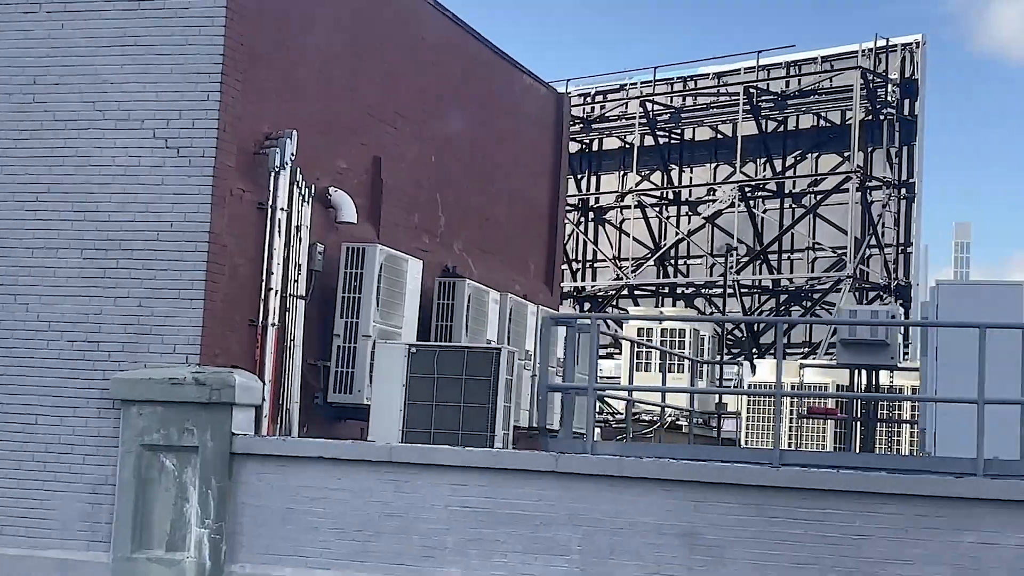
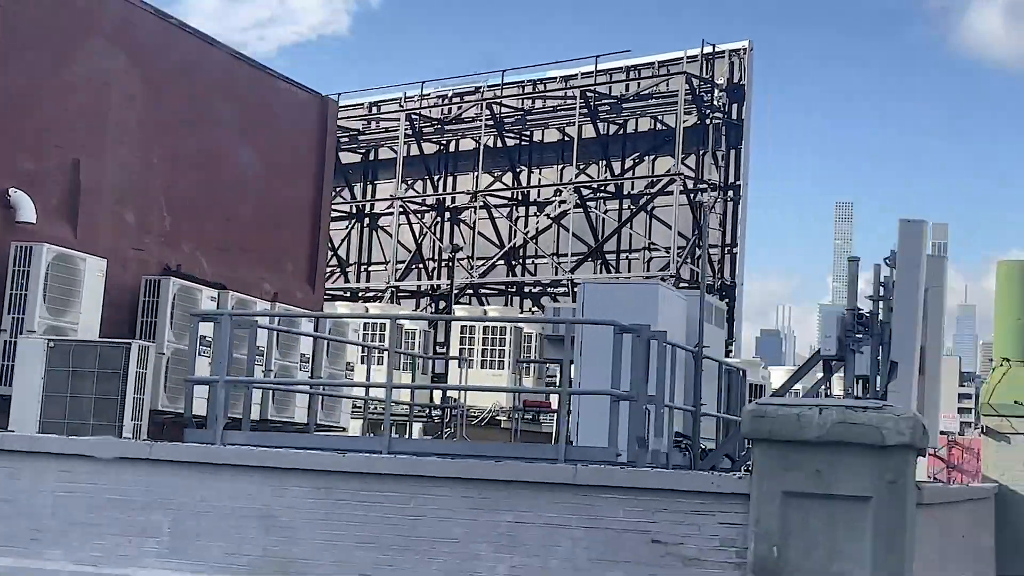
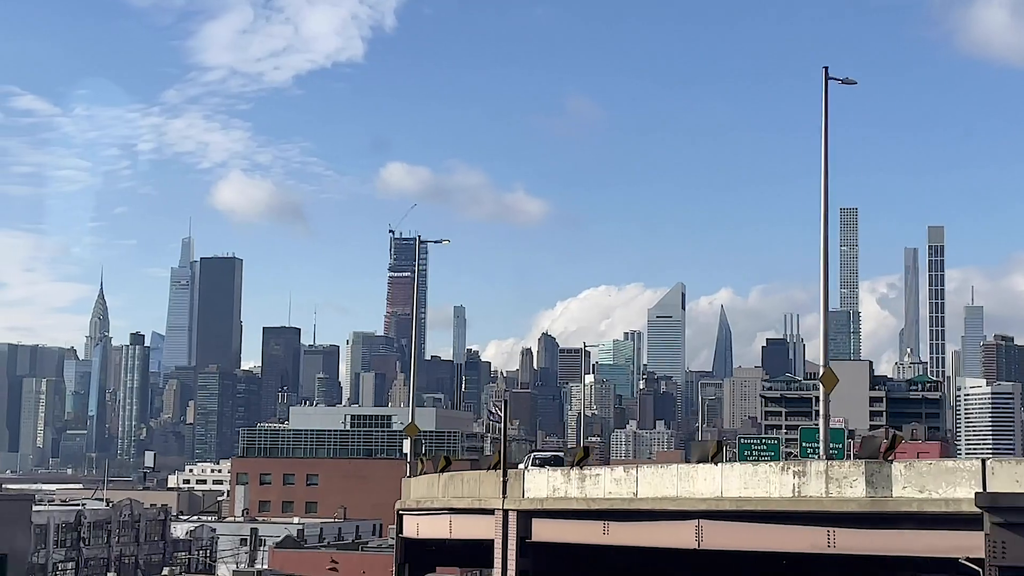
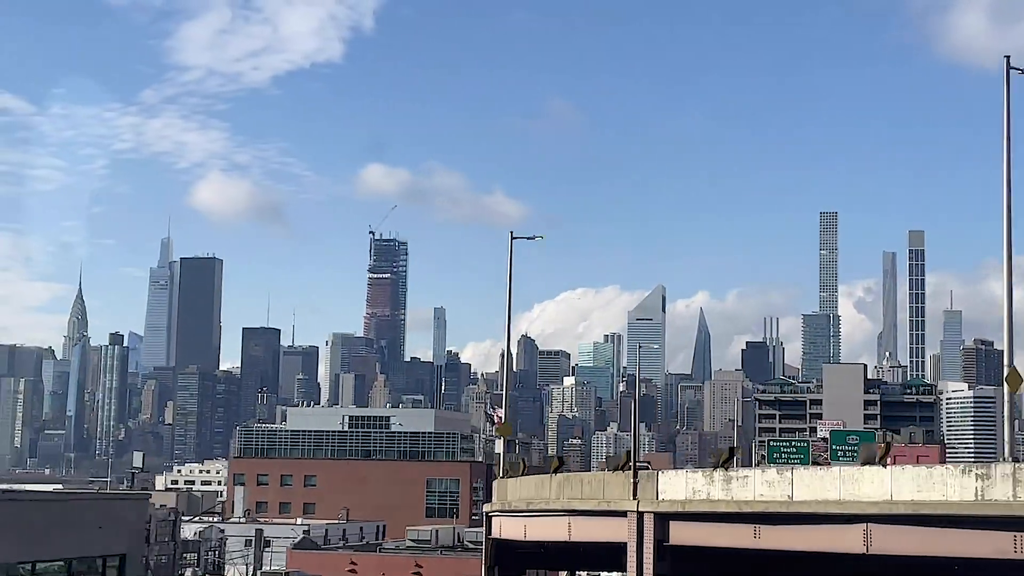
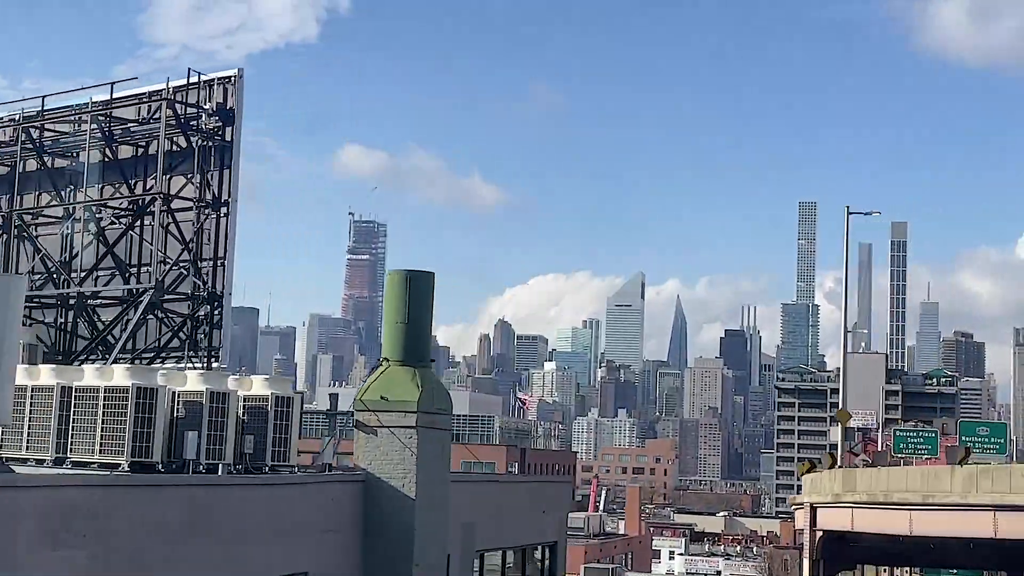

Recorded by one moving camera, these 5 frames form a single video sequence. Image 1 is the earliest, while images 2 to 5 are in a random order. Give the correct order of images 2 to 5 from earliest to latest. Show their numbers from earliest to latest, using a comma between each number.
2, 5, 4, 3
